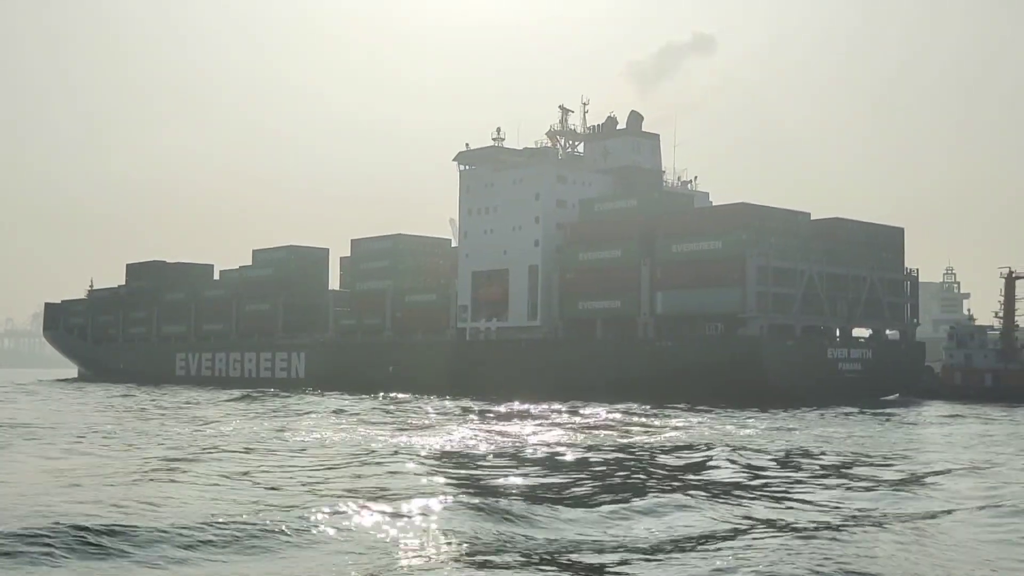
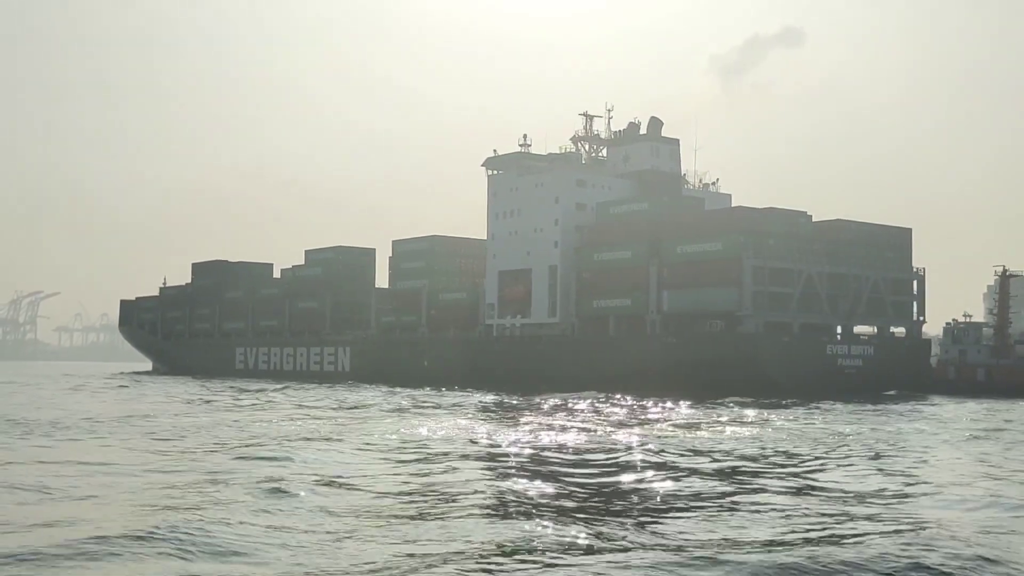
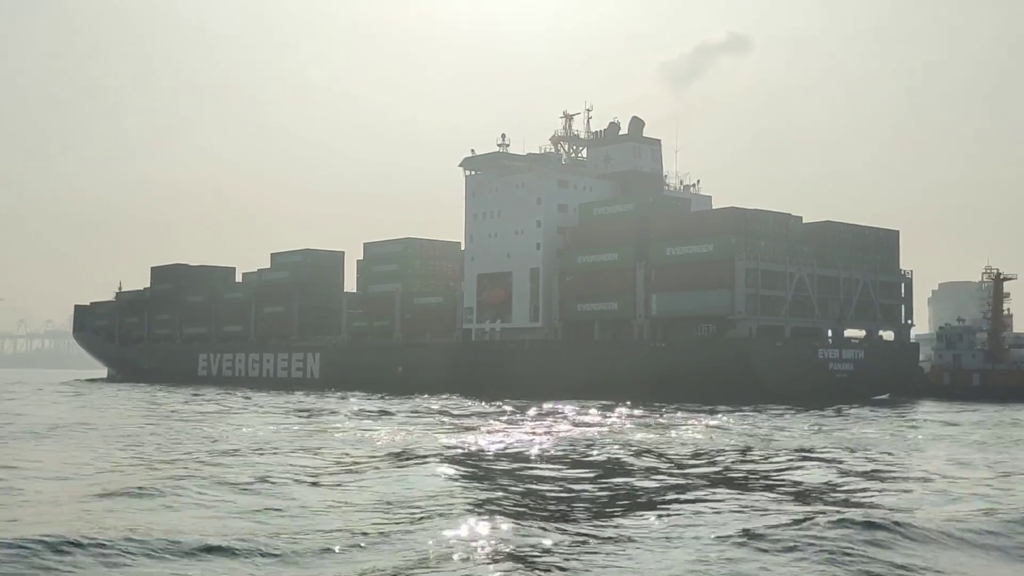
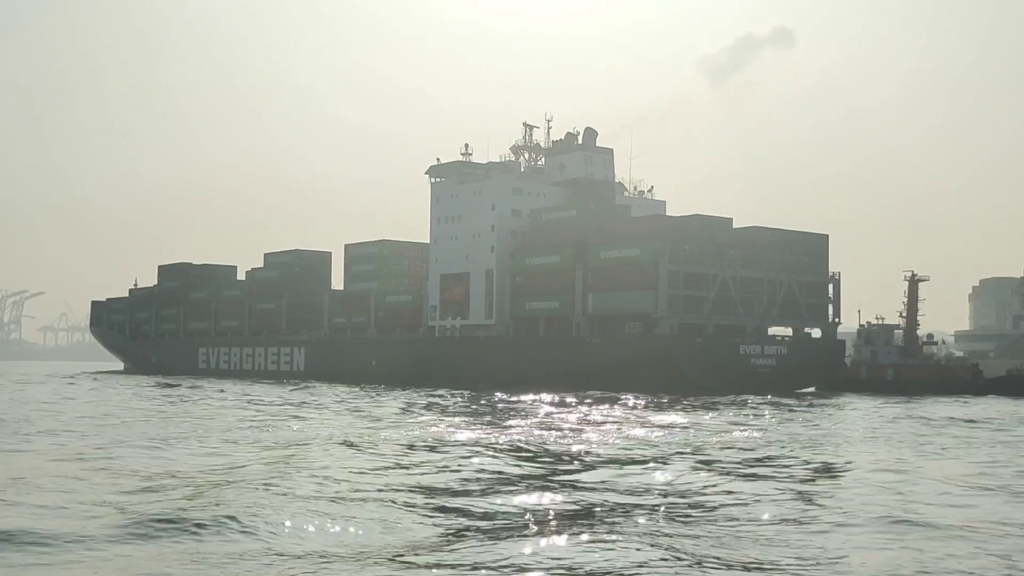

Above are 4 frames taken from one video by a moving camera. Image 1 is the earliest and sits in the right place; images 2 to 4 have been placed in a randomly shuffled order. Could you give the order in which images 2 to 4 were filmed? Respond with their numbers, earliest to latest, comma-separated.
3, 2, 4
